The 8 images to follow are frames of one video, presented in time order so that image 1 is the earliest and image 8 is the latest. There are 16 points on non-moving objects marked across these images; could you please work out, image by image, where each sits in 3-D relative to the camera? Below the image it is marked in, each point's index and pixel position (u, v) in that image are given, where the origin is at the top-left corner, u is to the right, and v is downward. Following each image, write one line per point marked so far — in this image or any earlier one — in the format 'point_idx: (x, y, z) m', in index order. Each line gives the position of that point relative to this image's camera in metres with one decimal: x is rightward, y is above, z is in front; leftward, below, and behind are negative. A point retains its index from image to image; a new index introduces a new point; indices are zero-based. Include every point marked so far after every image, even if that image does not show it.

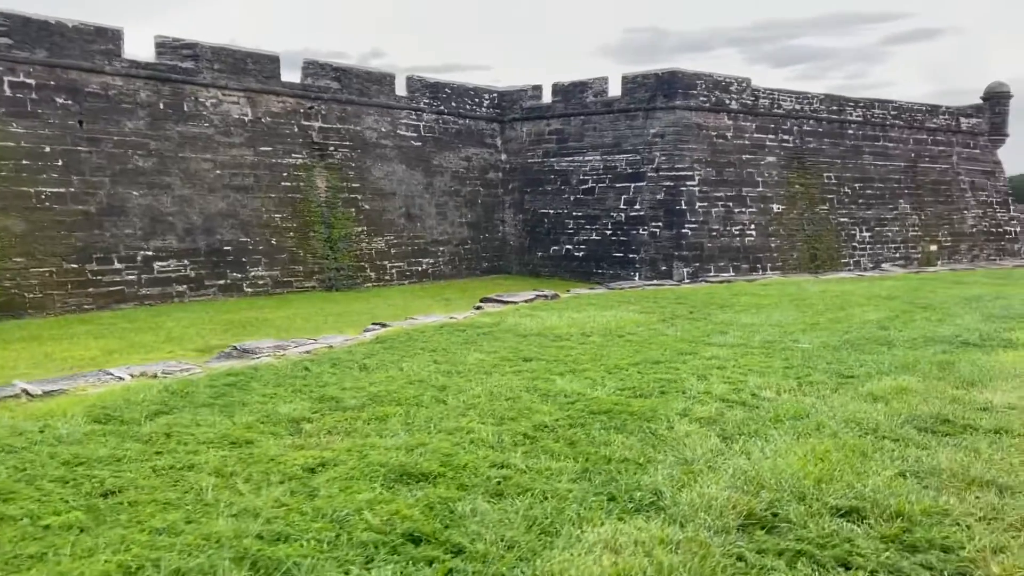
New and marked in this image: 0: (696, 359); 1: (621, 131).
0: (+1.6, -0.6, +7.4) m
1: (+2.8, +3.5, +19.1) m
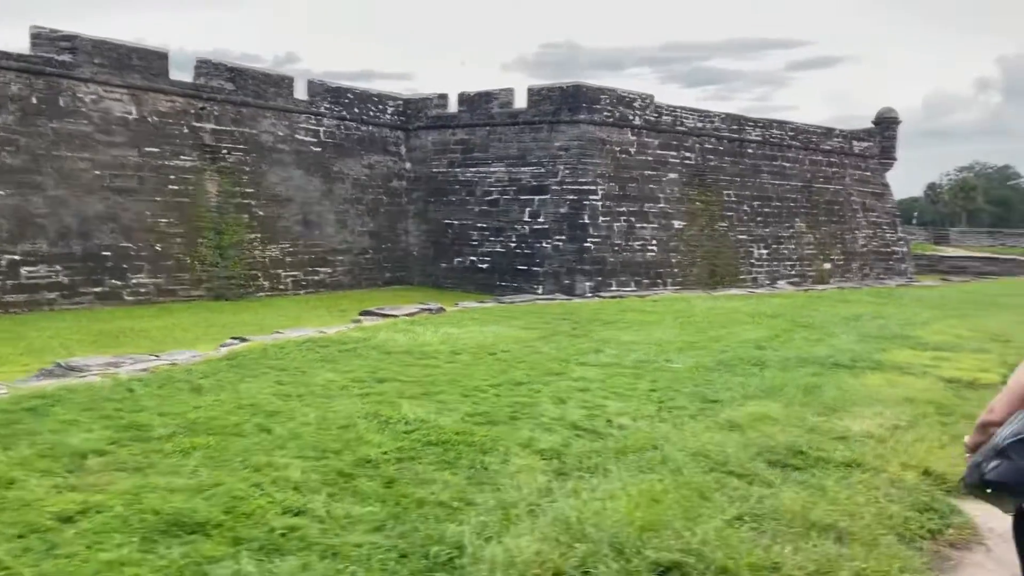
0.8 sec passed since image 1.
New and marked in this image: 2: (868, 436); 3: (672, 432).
0: (+0.4, -0.8, +7.0) m
1: (+0.5, +3.2, +18.8) m
2: (+2.1, -0.9, +5.1) m
3: (+1.0, -0.9, +5.1) m
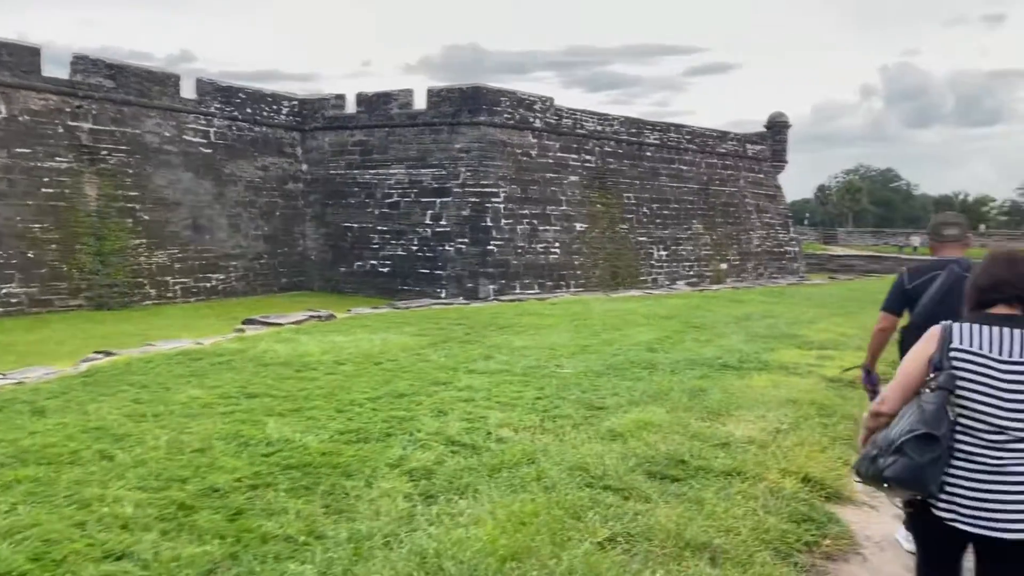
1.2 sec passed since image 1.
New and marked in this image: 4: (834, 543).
0: (-0.5, -0.8, +6.7) m
1: (-1.8, +3.1, +18.4) m
2: (+1.4, -0.9, +5.0) m
3: (+0.2, -0.9, +4.9) m
4: (+1.4, -1.1, +3.6) m
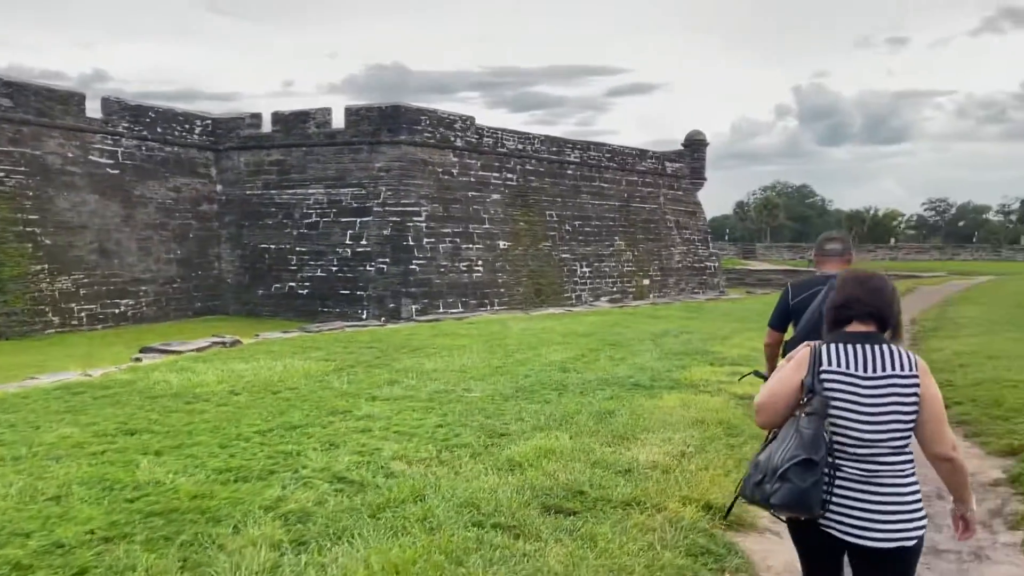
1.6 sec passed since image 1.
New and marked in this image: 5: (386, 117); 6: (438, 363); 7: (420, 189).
0: (-1.3, -1.0, +6.3) m
1: (-3.6, +2.6, +18.0) m
2: (+0.8, -1.0, +4.8) m
3: (-0.4, -1.0, +4.6) m
4: (+0.9, -1.2, +3.4) m
5: (-2.7, +3.6, +17.8) m
6: (-0.8, -0.8, +9.5) m
7: (-2.0, +2.1, +17.9) m
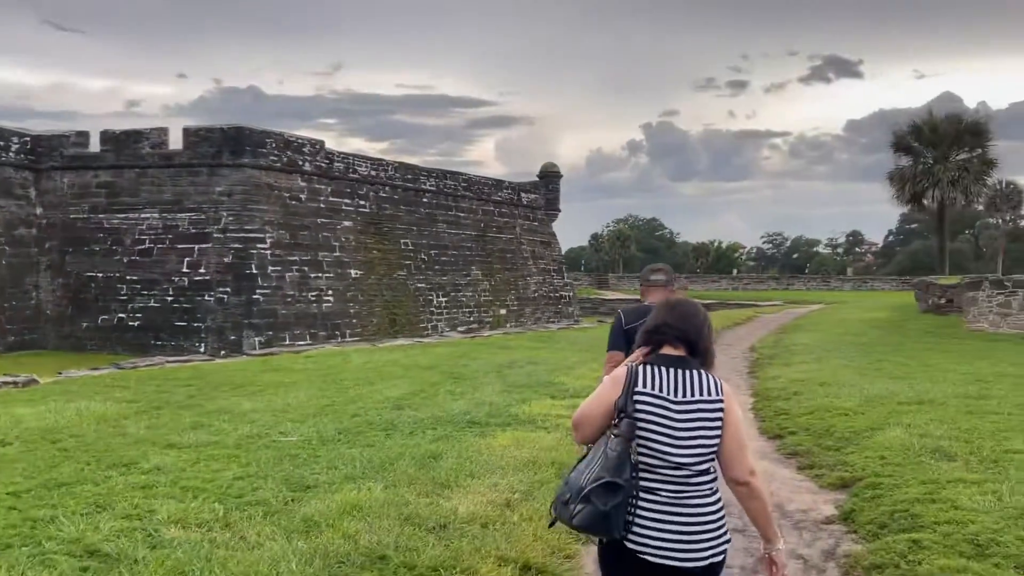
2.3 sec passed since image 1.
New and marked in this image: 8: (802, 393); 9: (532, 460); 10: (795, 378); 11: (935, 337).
0: (-2.5, -1.2, +5.4) m
1: (-6.7, +2.0, +16.7) m
2: (-0.2, -1.2, +4.3) m
3: (-1.3, -1.2, +3.8) m
4: (+0.1, -1.3, +2.9) m
5: (-5.8, +3.0, +16.6) m
6: (-2.6, -1.2, +8.6) m
7: (-5.1, +1.5, +16.8) m
8: (+3.1, -1.1, +9.1) m
9: (+0.2, -1.2, +5.8) m
10: (+3.5, -1.1, +10.4) m
11: (+8.5, -1.0, +17.0) m
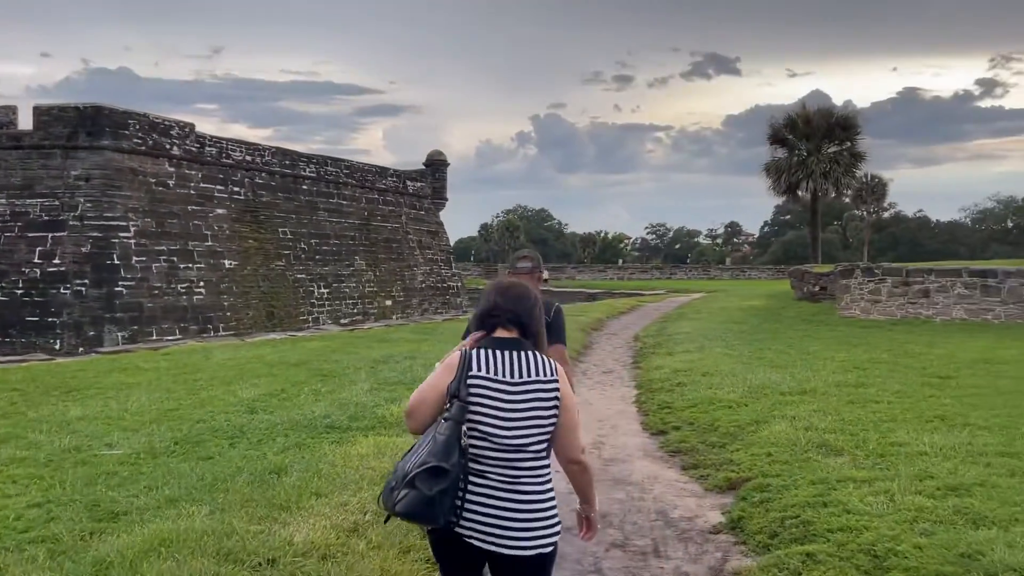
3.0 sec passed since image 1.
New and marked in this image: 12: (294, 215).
0: (-3.3, -1.2, +4.5) m
1: (-9.0, +2.2, +15.0) m
2: (-0.9, -1.1, +3.6) m
3: (-1.9, -1.1, +3.0) m
4: (-0.4, -1.2, +2.2) m
5: (-8.0, +3.1, +15.1) m
6: (-3.8, -1.1, +7.6) m
7: (-7.4, +1.6, +15.4) m
8: (+1.8, -1.0, +8.8) m
9: (-0.7, -1.1, +5.2) m
10: (+2.0, -1.0, +10.2) m
11: (+6.1, -0.8, +17.3) m
12: (-5.4, +1.8, +20.0) m
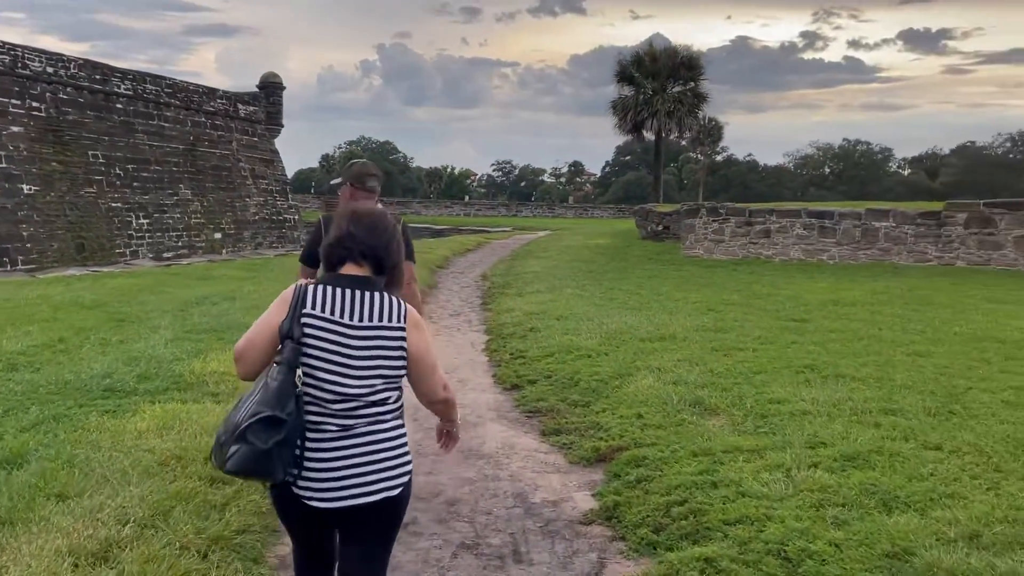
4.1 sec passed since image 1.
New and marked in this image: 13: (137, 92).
0: (-4.0, -0.9, +2.9) m
1: (-11.4, +3.3, +11.9) m
2: (-1.4, -0.9, +2.5) m
3: (-2.4, -1.0, +1.7) m
4: (-0.7, -1.1, +1.2) m
5: (-10.5, +4.2, +12.1) m
6: (-5.0, -0.6, +5.9) m
7: (-9.9, +2.8, +12.6) m
8: (+0.3, -0.4, +8.0) m
9: (-1.5, -0.8, +4.0) m
10: (+0.2, -0.3, +9.4) m
11: (+3.0, +0.5, +17.2) m
12: (-8.8, +3.2, +17.5) m
13: (-8.5, +4.5, +18.4) m
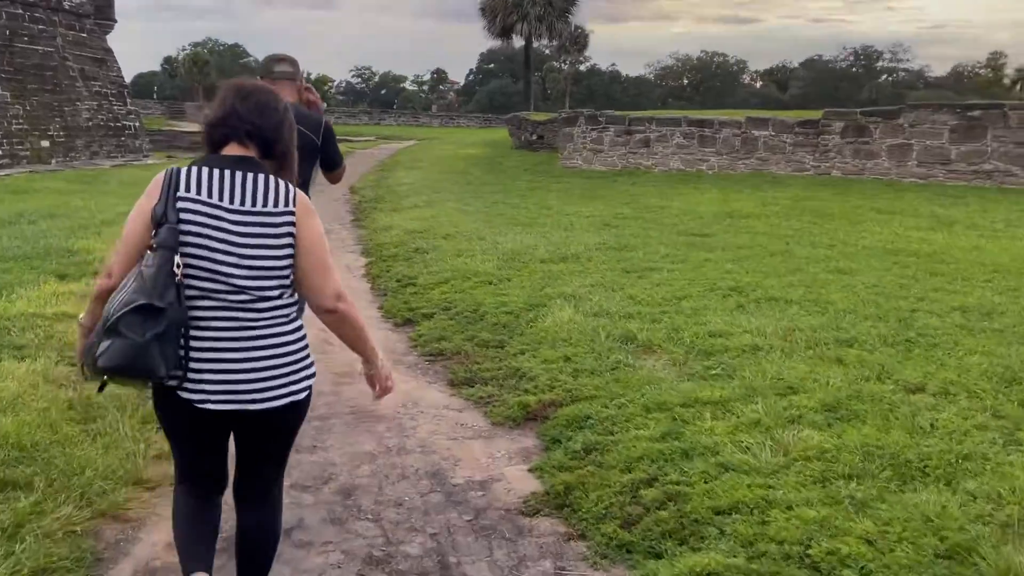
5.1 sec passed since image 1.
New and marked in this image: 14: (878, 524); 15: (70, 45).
0: (-4.1, -0.8, +1.4) m
1: (-12.9, +4.1, +8.7) m
2: (-1.5, -0.8, +1.4) m
3: (-2.3, -0.9, +0.5) m
4: (-0.6, -1.1, +0.3) m
5: (-12.0, +5.1, +8.9) m
6: (-5.6, -0.2, +4.1) m
7: (-11.5, +3.7, +9.6) m
8: (-0.7, +0.3, +7.1) m
9: (-1.8, -0.5, +2.9) m
10: (-1.0, +0.6, +8.4) m
11: (+0.5, +2.2, +16.4) m
12: (-11.2, +4.7, +14.6) m
13: (-11.1, +6.0, +15.3) m
14: (+1.0, -0.6, +2.3) m
15: (-10.7, +5.9, +19.8) m
